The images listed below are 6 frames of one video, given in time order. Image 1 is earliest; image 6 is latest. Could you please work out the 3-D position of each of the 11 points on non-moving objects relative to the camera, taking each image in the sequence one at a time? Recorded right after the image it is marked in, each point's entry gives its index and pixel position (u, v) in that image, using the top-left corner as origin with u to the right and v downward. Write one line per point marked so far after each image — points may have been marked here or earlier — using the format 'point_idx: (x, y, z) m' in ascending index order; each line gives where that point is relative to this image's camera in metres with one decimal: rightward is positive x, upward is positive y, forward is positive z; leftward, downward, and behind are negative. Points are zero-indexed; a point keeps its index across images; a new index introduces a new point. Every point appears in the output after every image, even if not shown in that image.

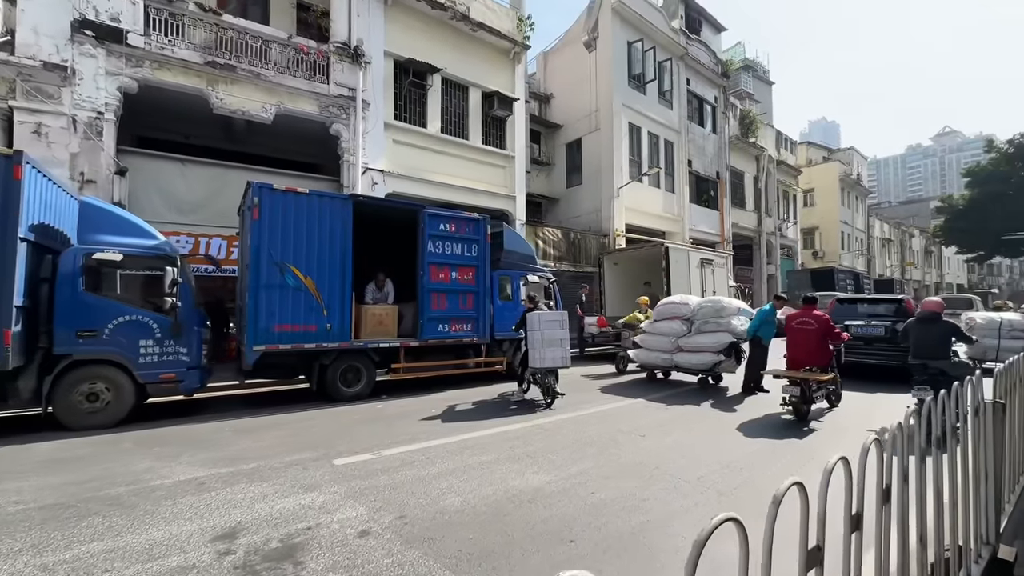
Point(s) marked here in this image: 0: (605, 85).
0: (+3.7, +8.1, +18.0) m
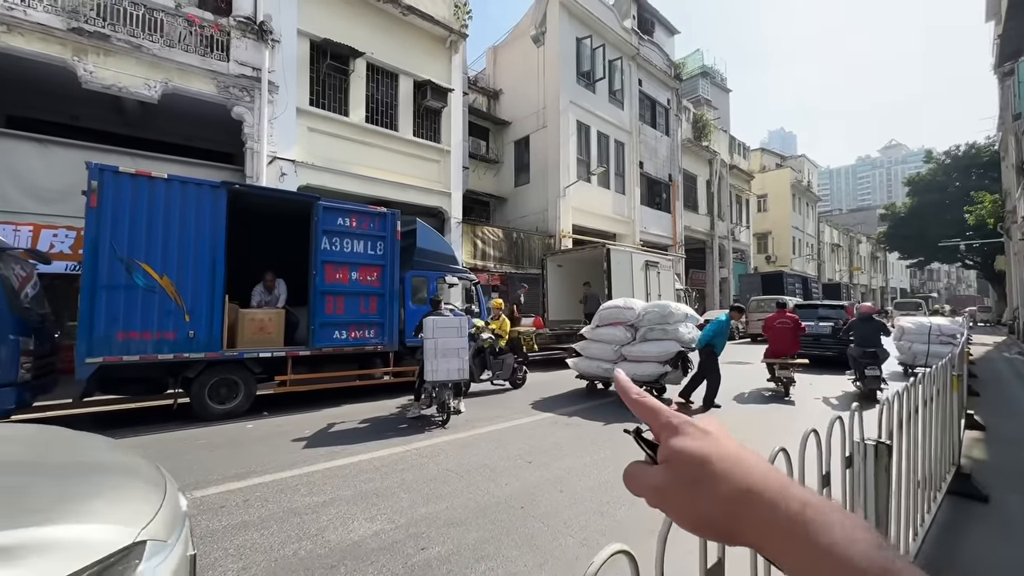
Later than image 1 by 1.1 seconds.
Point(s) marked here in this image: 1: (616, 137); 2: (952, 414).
0: (+1.5, +8.0, +17.4) m
1: (+4.6, +6.7, +19.9) m
2: (+4.2, -1.2, +4.3) m
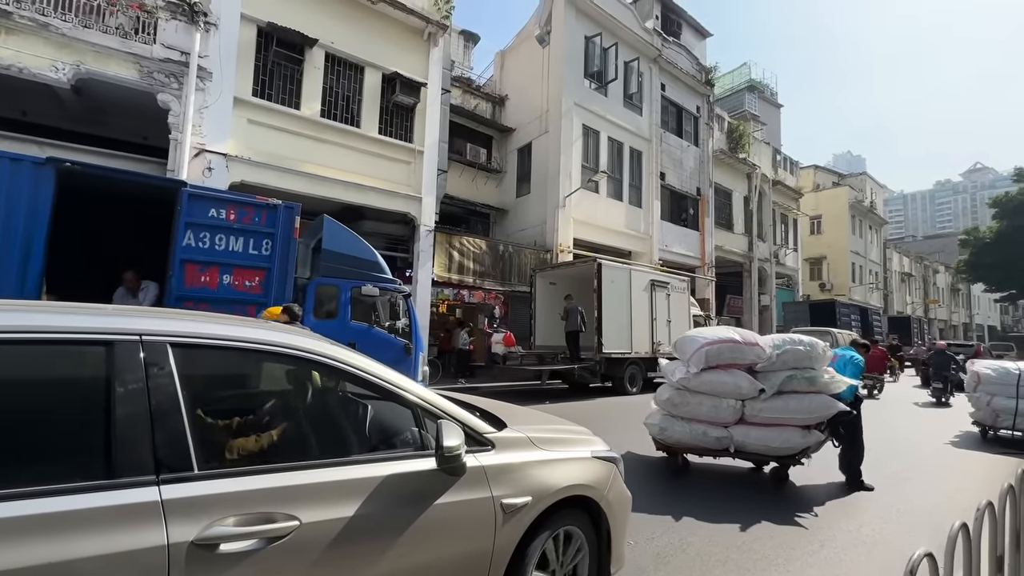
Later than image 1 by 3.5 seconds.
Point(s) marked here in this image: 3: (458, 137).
0: (+1.5, +7.3, +15.9) m
1: (+4.8, +5.7, +17.9) m
2: (+2.5, -1.3, +2.1) m
3: (-2.1, +5.9, +17.5) m
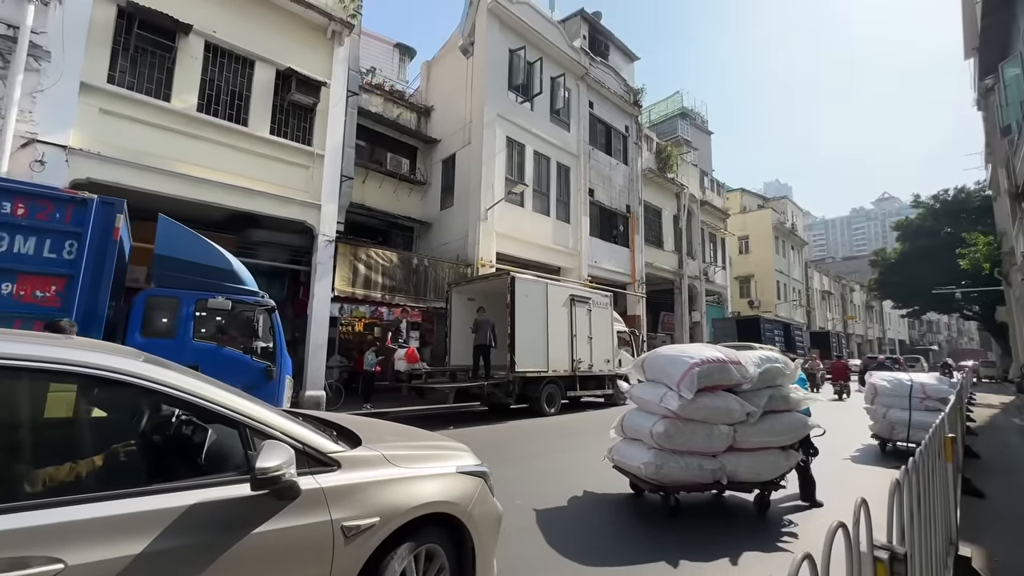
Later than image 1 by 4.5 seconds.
0: (-1.2, +6.7, +15.5) m
1: (+1.9, +5.1, +17.8) m
2: (+1.3, -1.3, +1.5) m
3: (-4.9, +5.2, +16.6) m
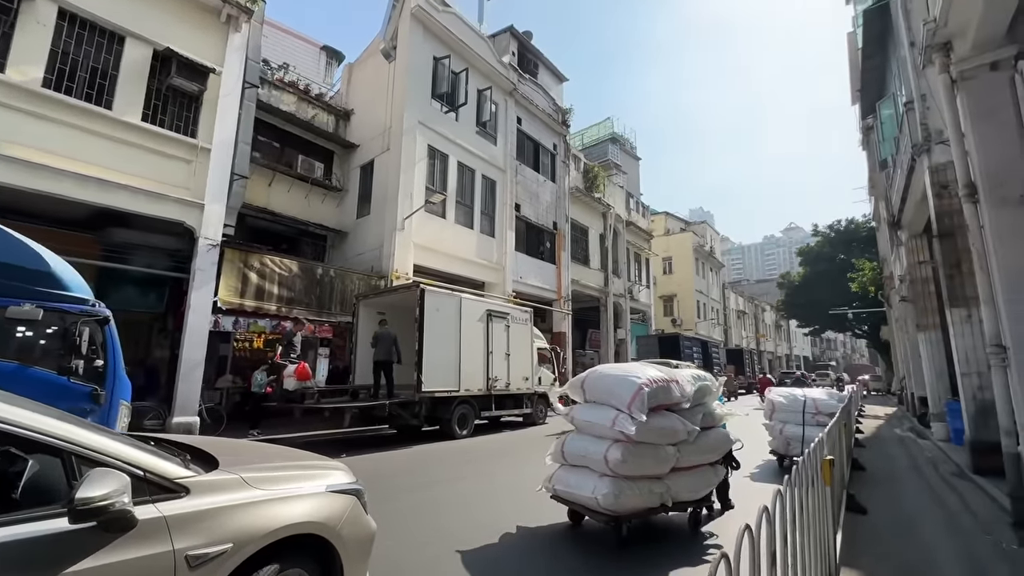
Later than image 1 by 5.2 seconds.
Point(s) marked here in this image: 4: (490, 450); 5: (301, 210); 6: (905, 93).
0: (-3.7, +6.3, +14.9) m
1: (-1.1, +4.5, +17.5) m
2: (+0.5, -1.2, +1.0) m
3: (-7.7, +4.8, +15.4) m
4: (-0.5, -3.6, +10.1) m
5: (-7.2, +2.6, +15.3) m
6: (+8.3, +4.1, +9.5) m
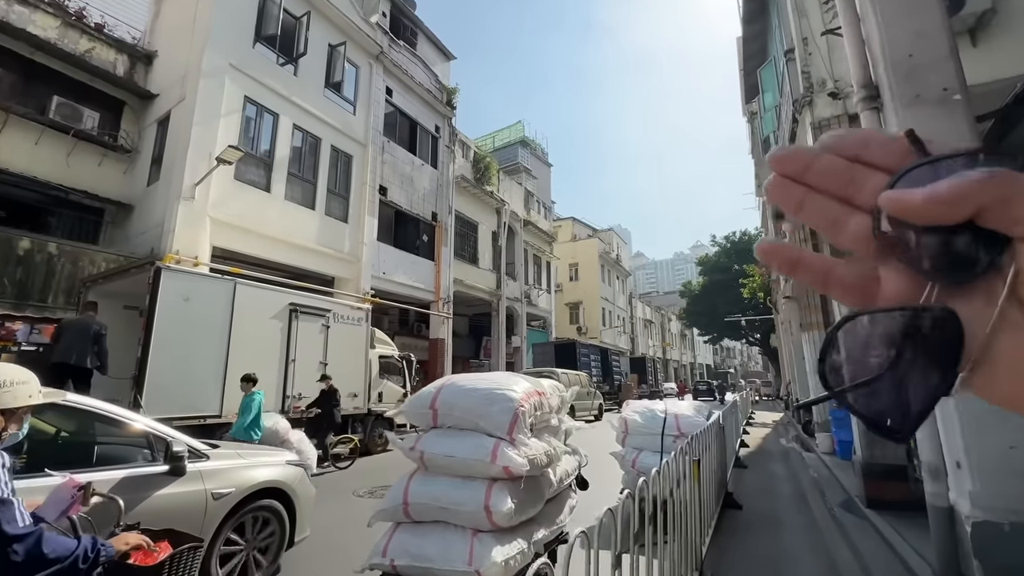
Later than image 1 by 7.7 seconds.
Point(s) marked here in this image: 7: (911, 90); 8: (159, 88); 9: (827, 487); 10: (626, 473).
0: (-7.9, +6.5, +11.4) m
1: (-5.7, +4.6, +14.4) m
2: (-1.5, -0.7, -1.7) m
3: (-11.8, +5.1, +11.3) m
4: (-4.0, -3.3, +7.0) m
5: (-11.4, +2.9, +11.2) m
6: (+4.9, +4.4, +8.0) m
7: (+3.0, +1.5, +3.3) m
8: (-10.0, +5.6, +12.7) m
9: (+5.2, -3.3, +7.4) m
10: (+1.5, -2.4, +5.8) m
